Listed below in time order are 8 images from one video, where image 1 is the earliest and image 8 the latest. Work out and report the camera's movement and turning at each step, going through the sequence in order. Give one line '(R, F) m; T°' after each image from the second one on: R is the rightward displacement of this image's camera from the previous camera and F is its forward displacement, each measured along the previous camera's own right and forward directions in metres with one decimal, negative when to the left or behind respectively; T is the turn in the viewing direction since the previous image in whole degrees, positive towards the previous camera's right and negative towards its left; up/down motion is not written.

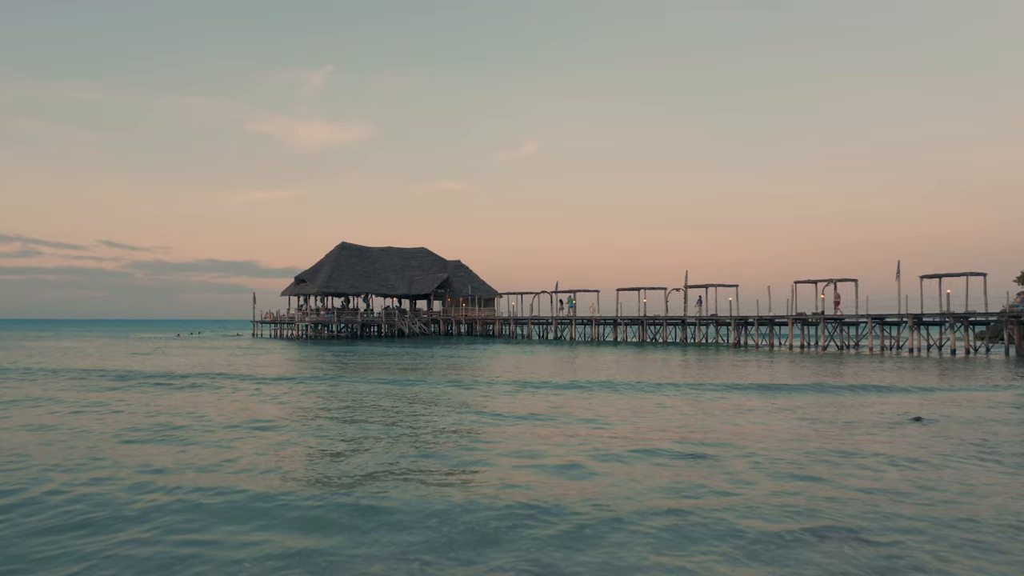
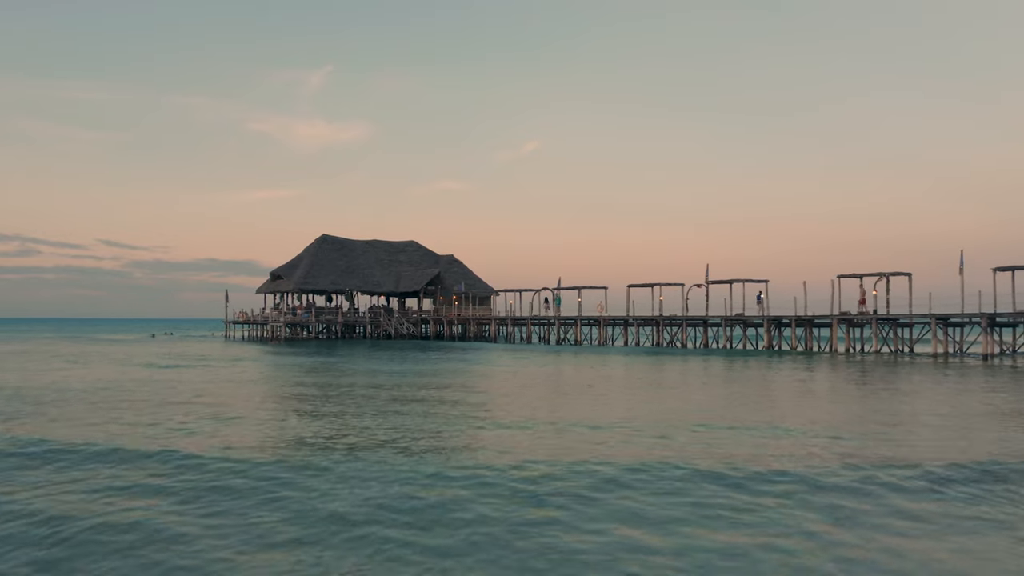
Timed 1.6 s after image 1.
(+0.2, +7.8) m; 0°
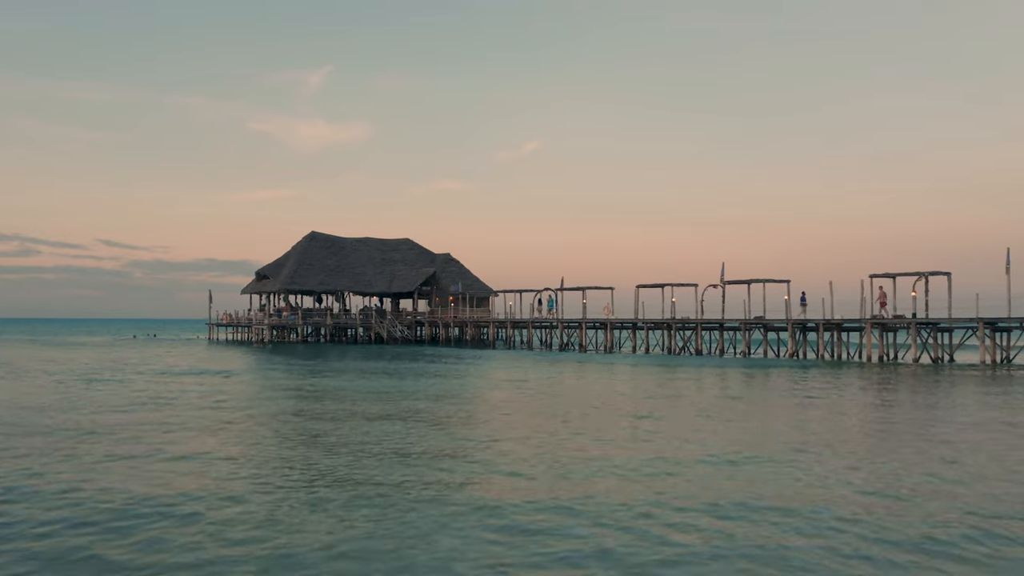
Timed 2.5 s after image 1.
(0.0, +4.2) m; 0°
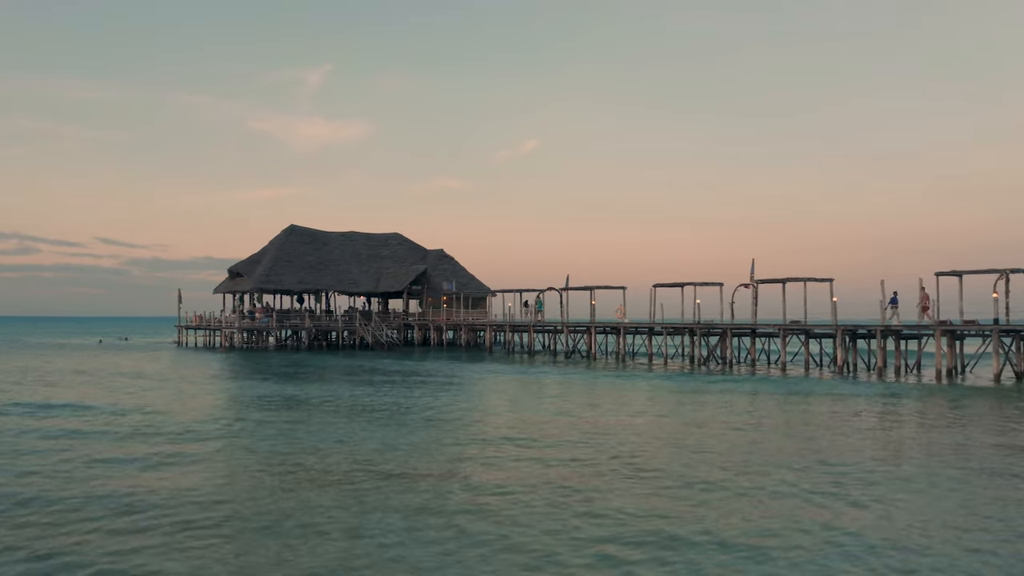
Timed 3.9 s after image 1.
(0.0, +6.7) m; 0°
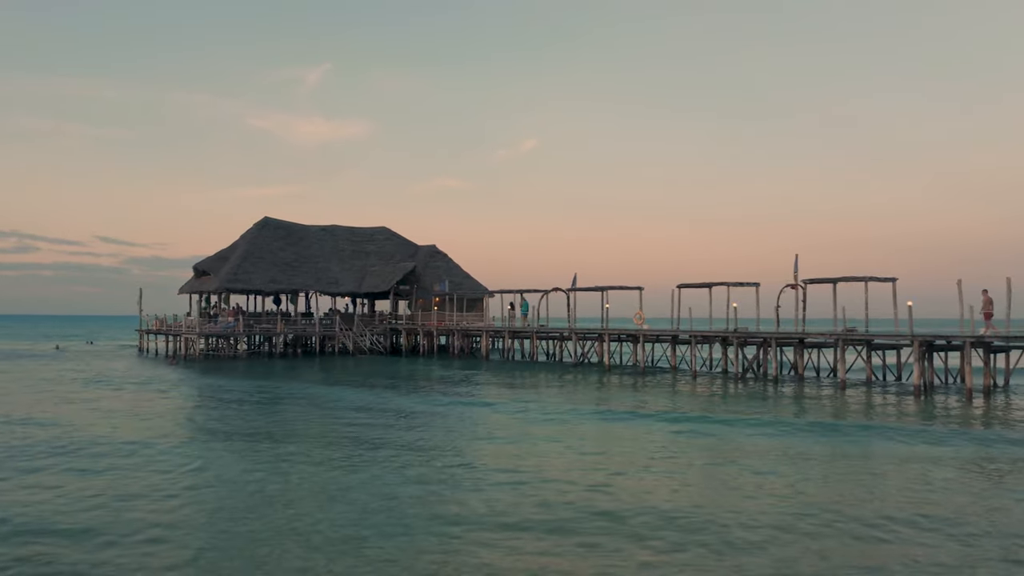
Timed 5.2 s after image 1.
(0.0, +7.1) m; 0°
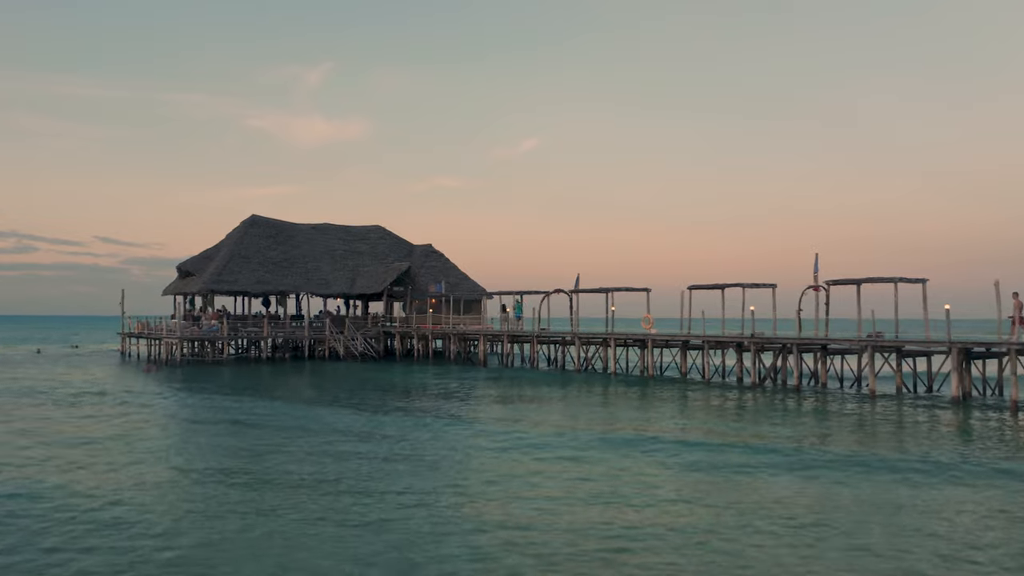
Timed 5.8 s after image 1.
(0.0, +2.7) m; 0°
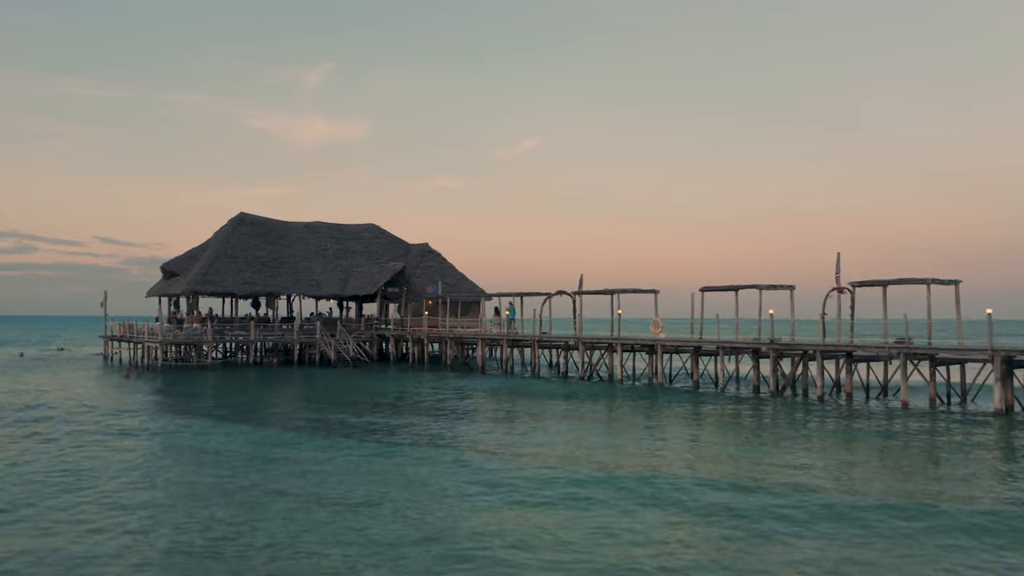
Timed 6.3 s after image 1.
(0.0, +2.5) m; 0°
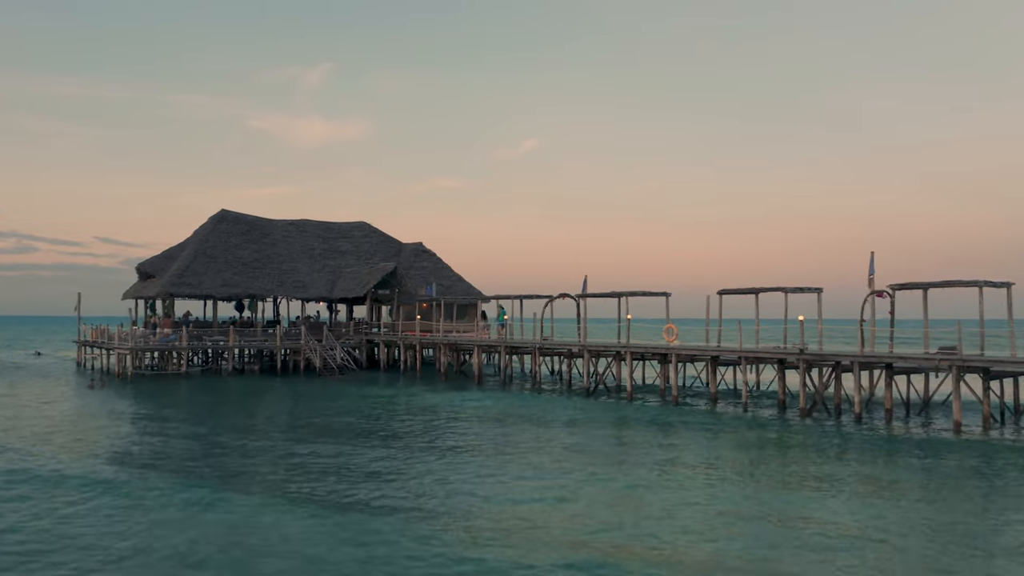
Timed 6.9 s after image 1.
(+0.1, +3.4) m; 0°
